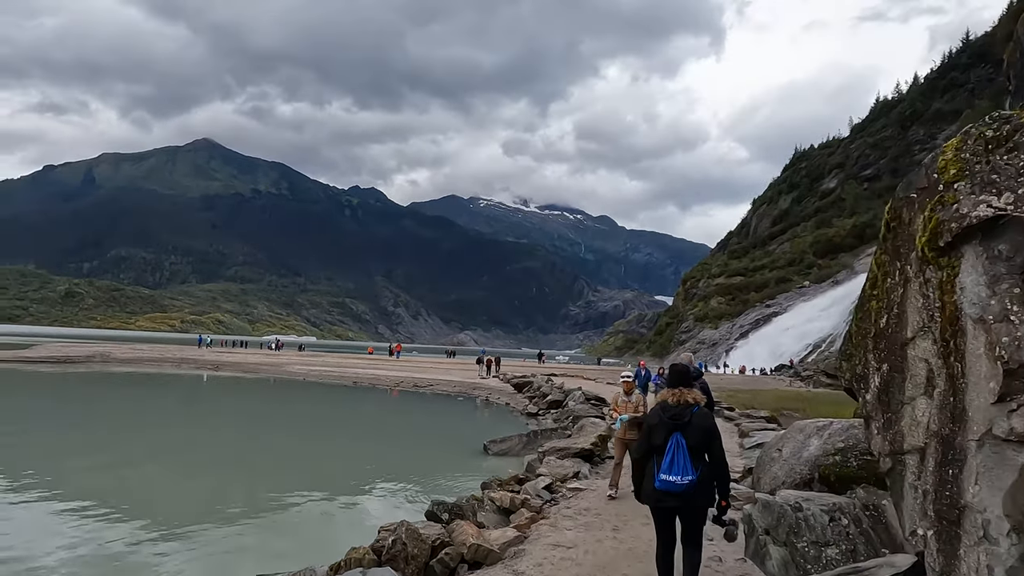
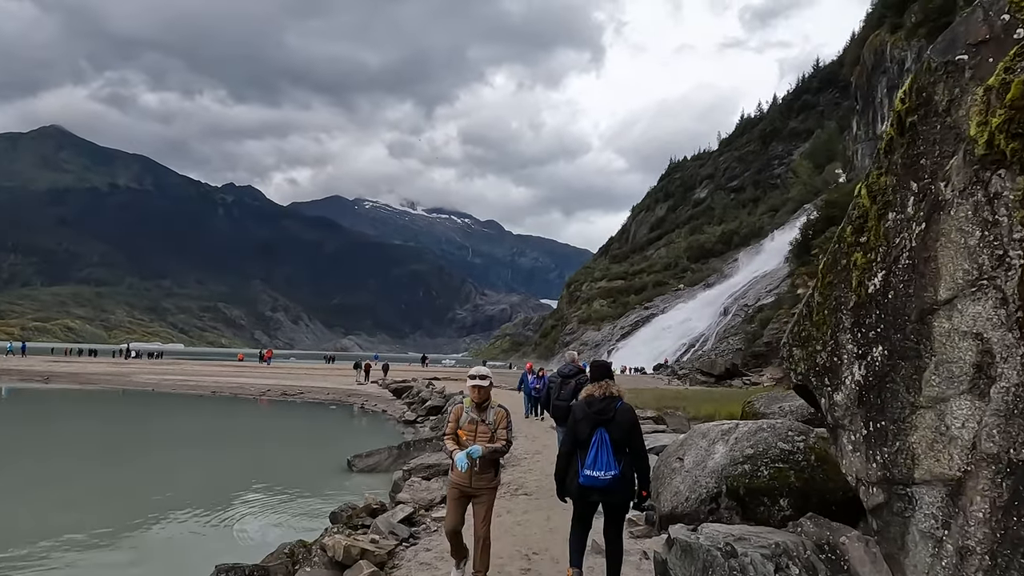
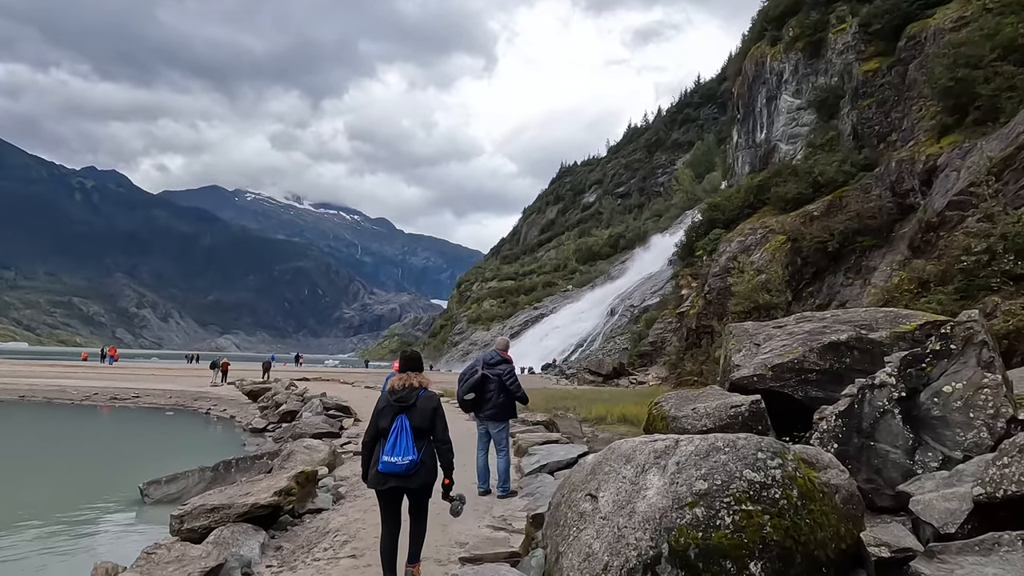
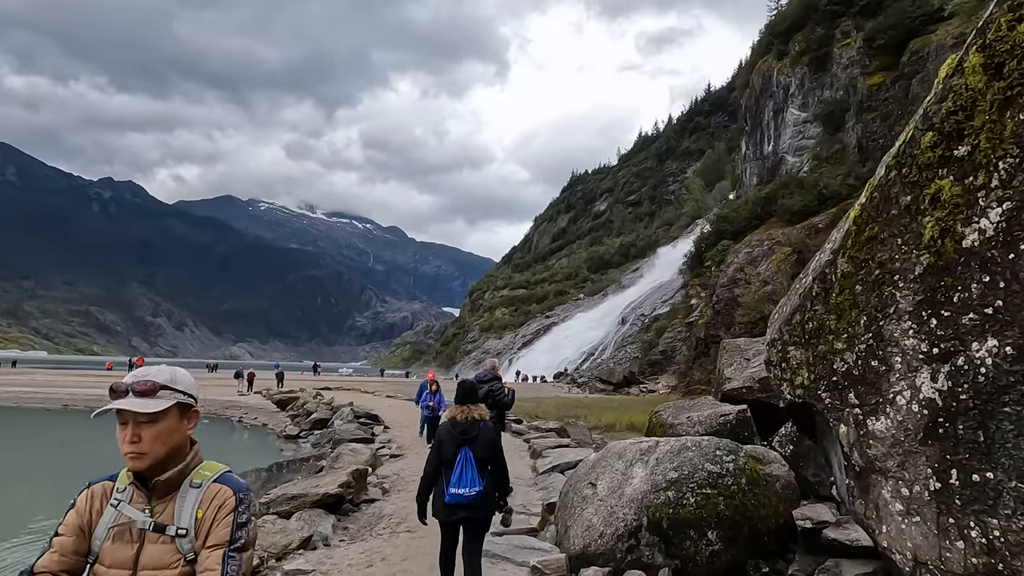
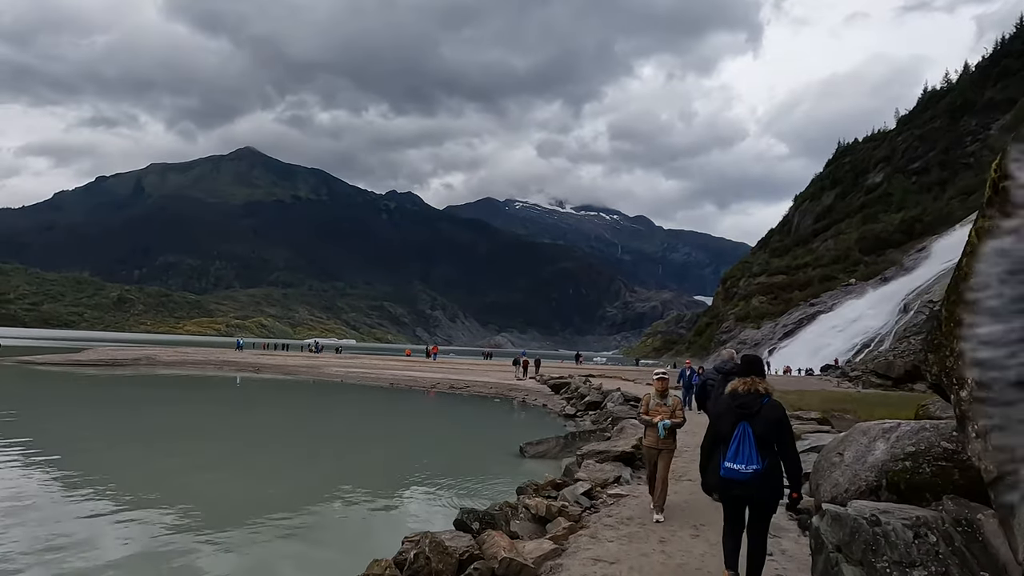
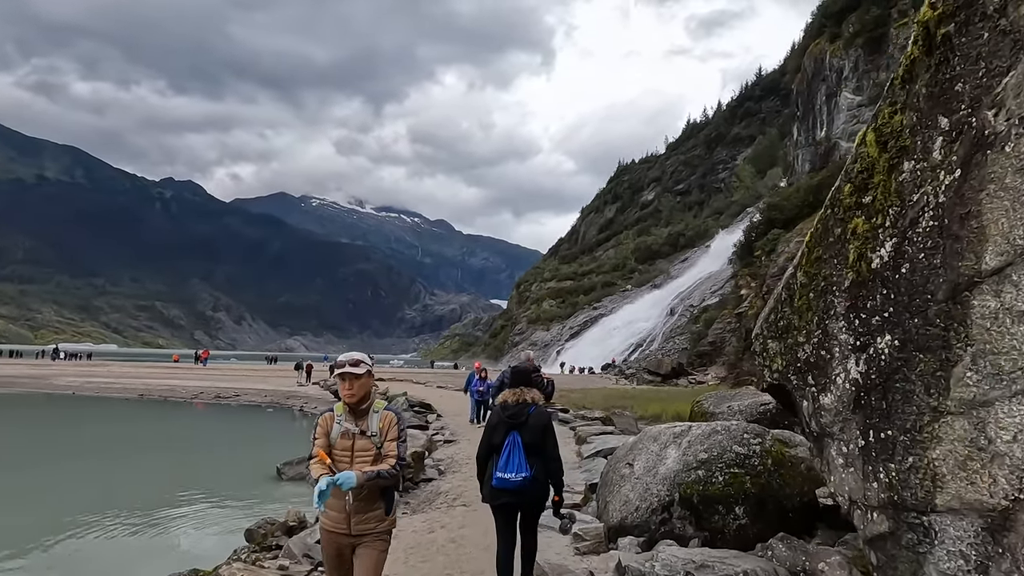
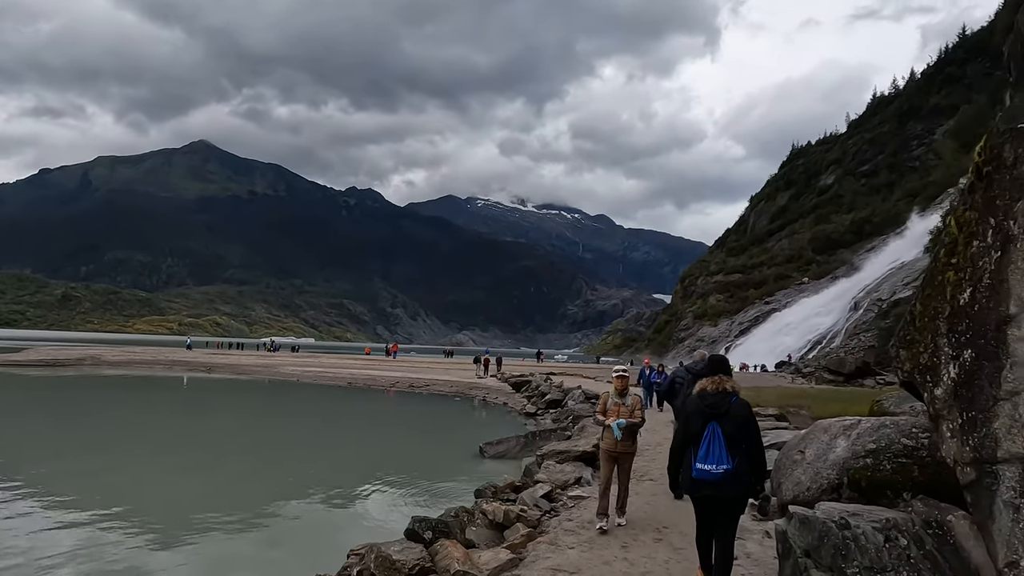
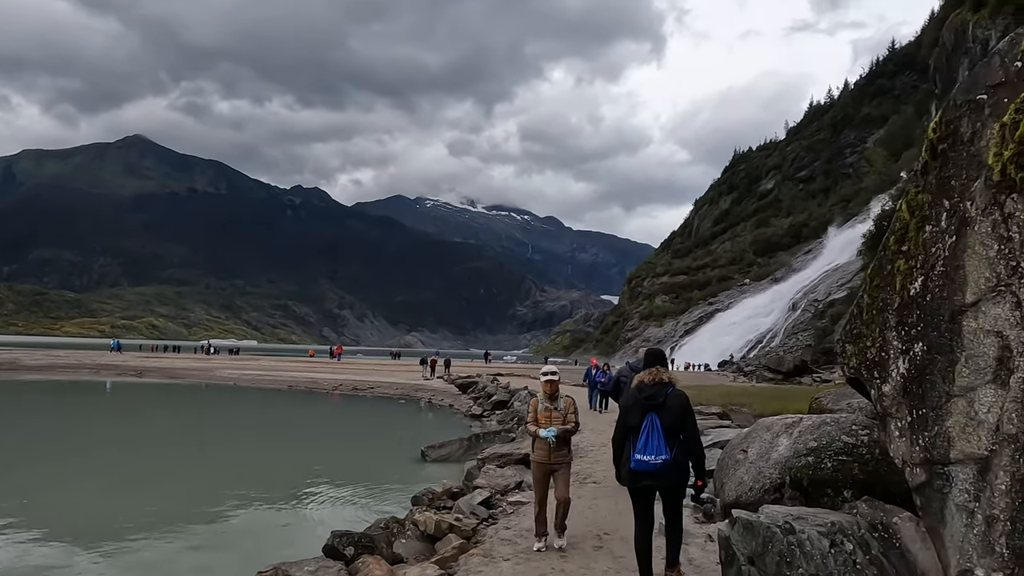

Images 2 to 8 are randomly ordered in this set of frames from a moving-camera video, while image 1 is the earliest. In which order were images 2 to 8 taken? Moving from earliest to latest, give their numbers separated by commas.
5, 7, 8, 2, 6, 4, 3
